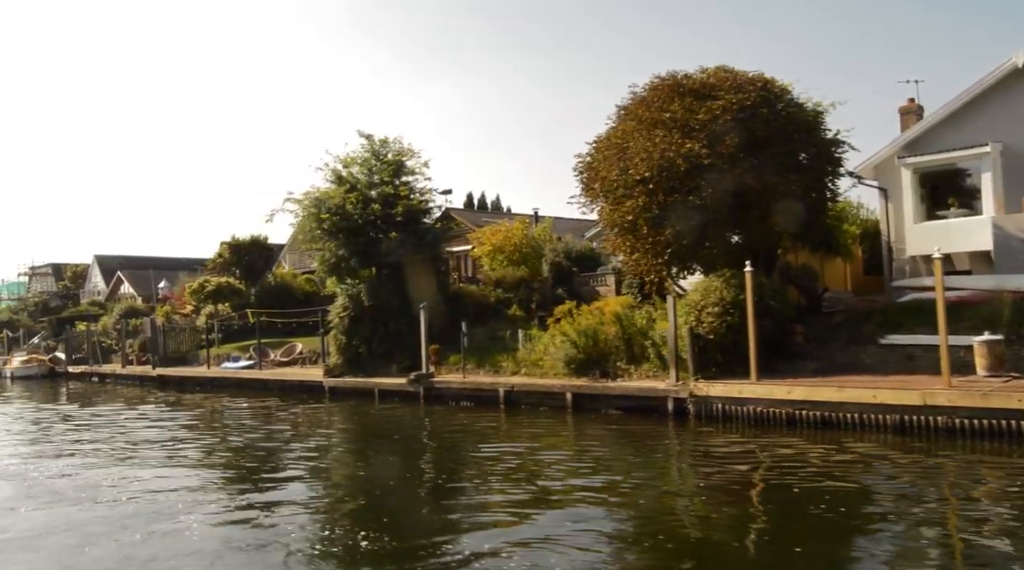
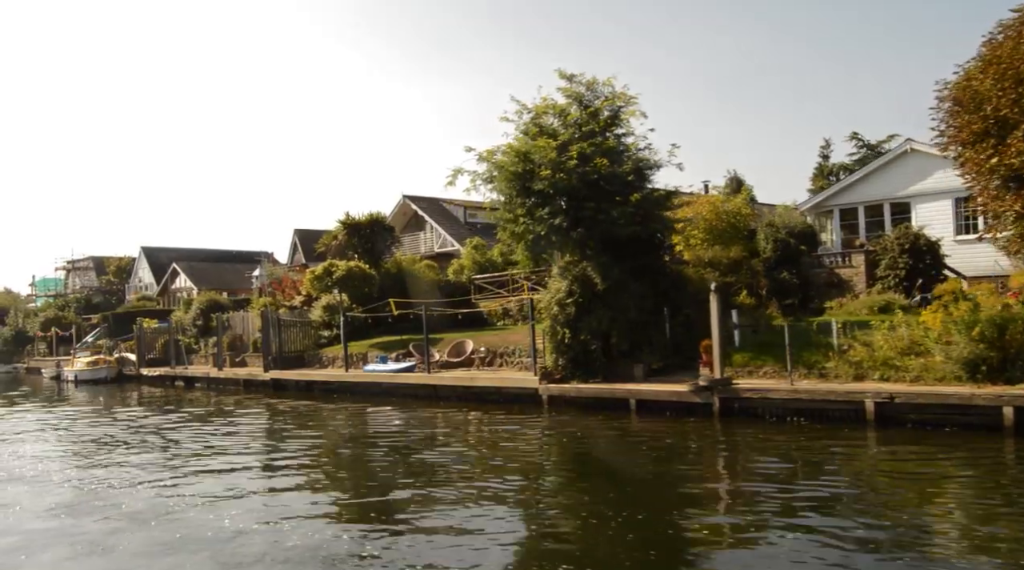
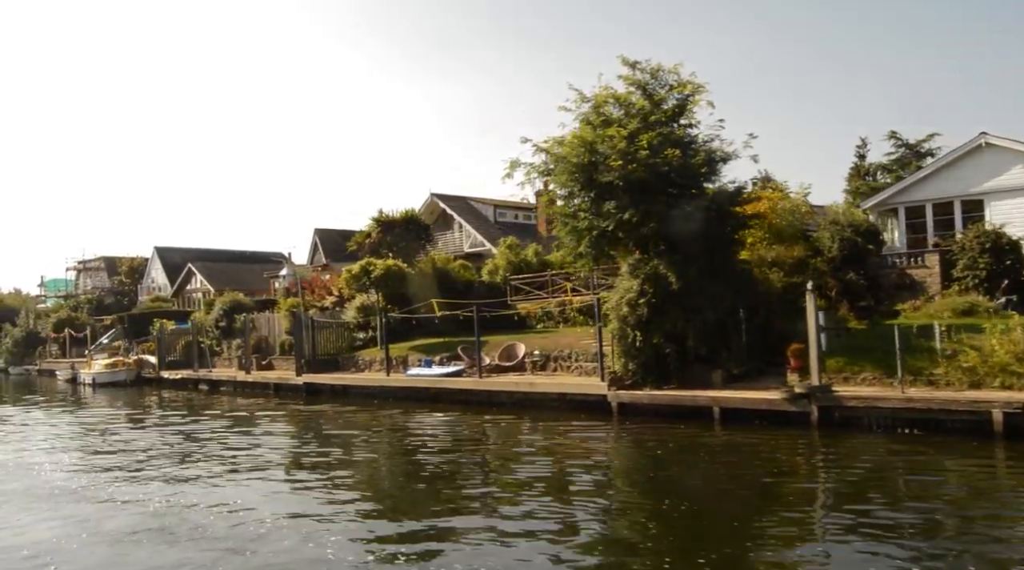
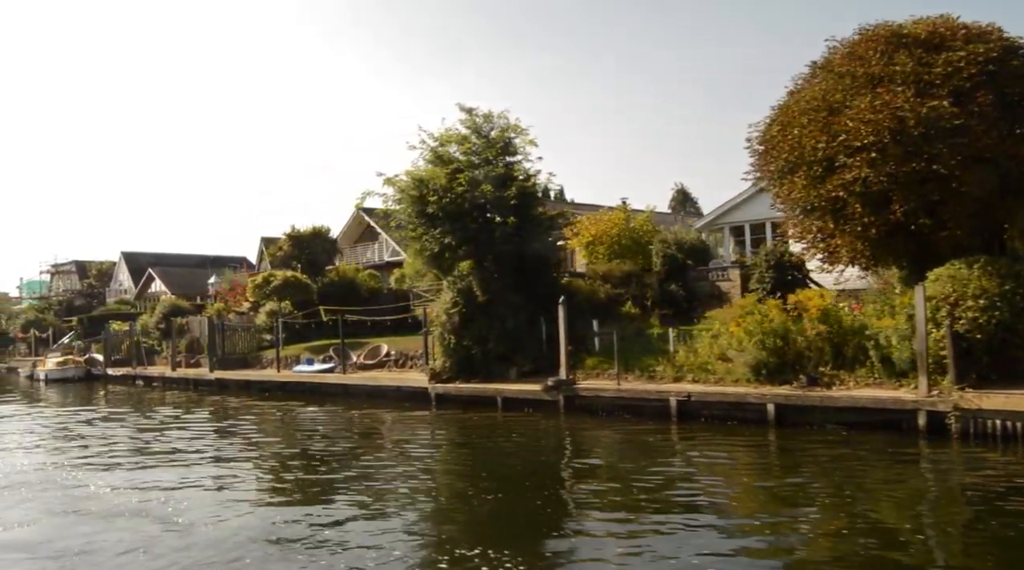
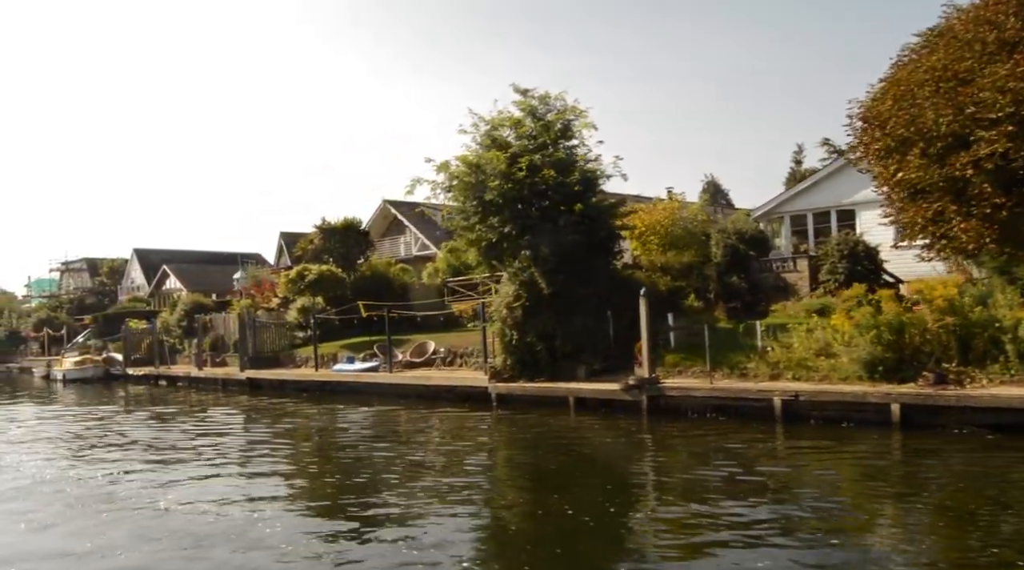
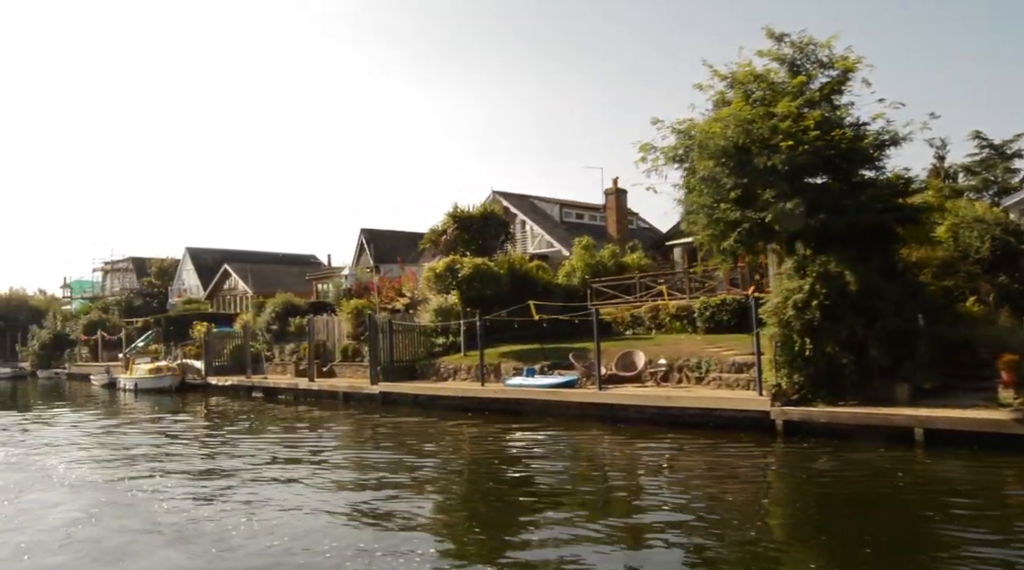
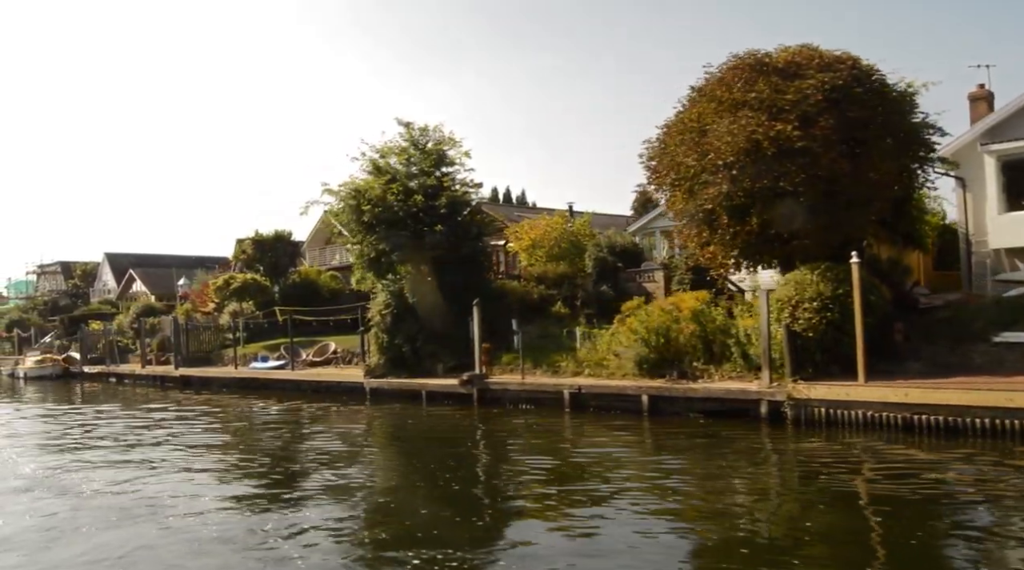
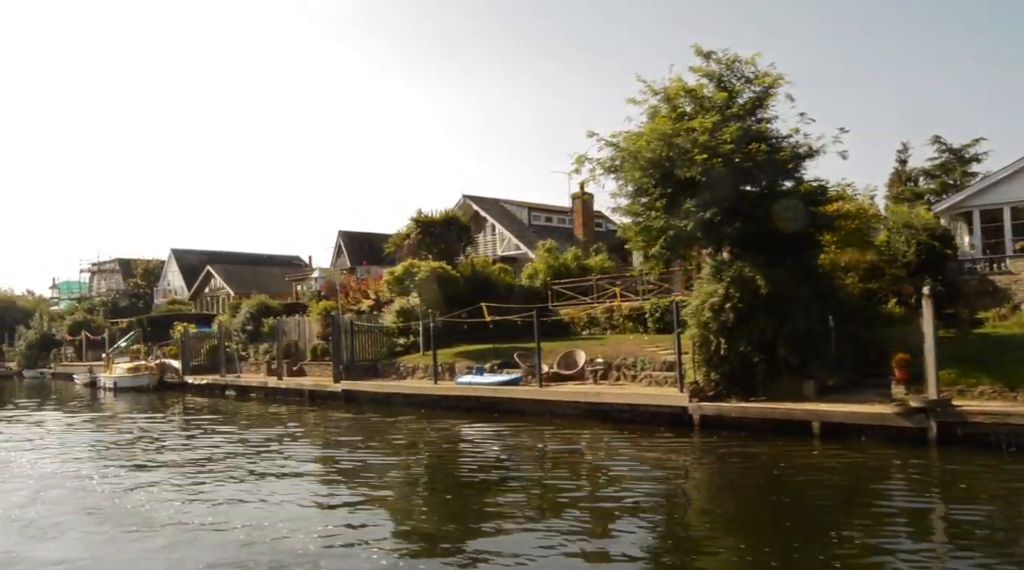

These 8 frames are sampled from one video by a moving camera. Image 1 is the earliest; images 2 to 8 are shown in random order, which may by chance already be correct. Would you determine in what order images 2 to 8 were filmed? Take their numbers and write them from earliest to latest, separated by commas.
7, 4, 5, 2, 3, 8, 6
